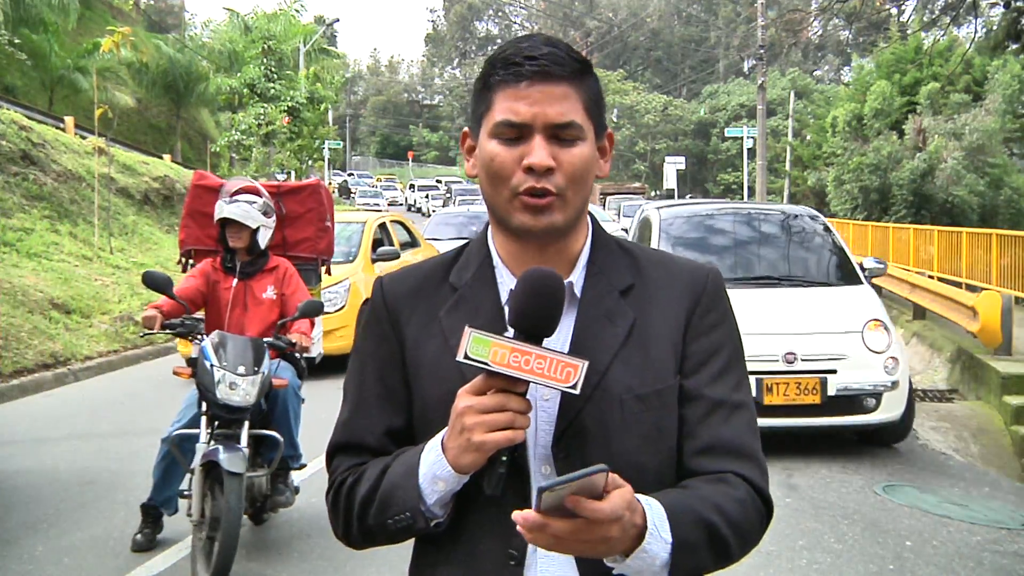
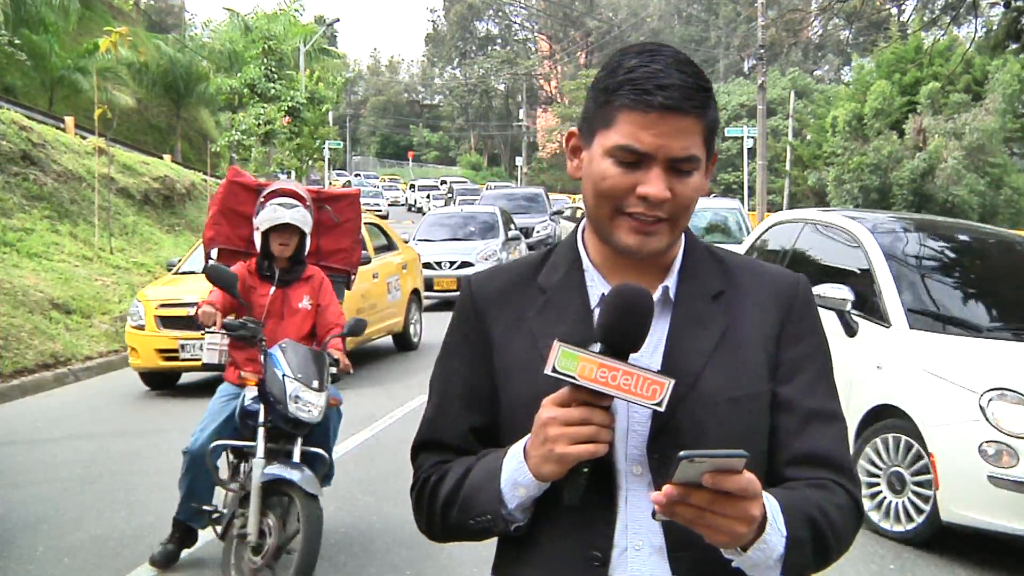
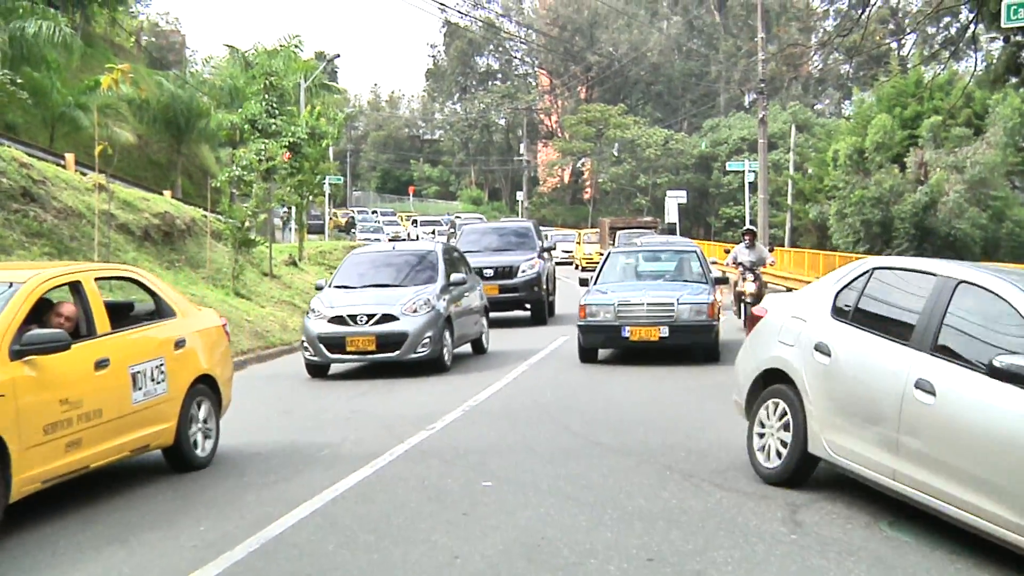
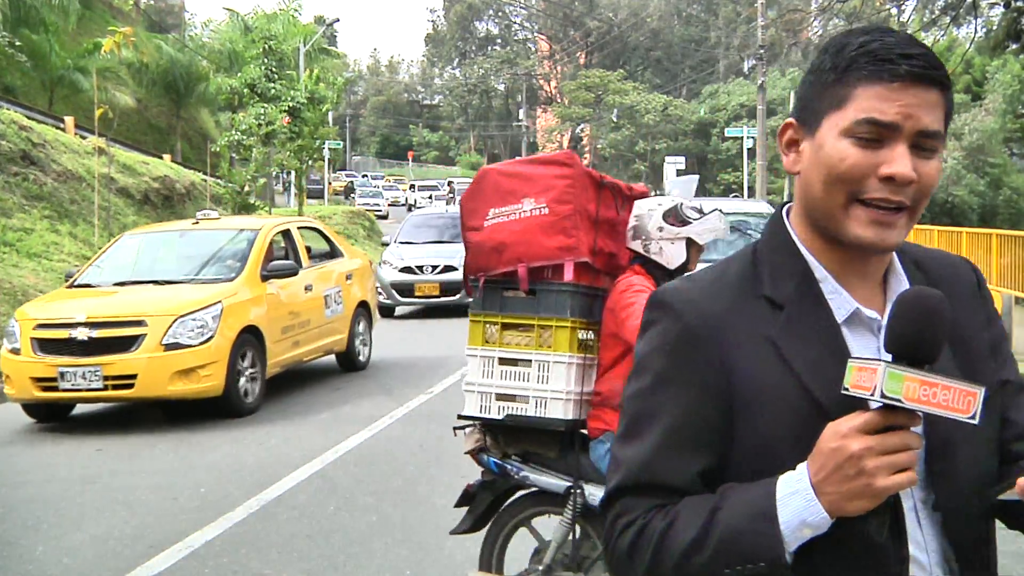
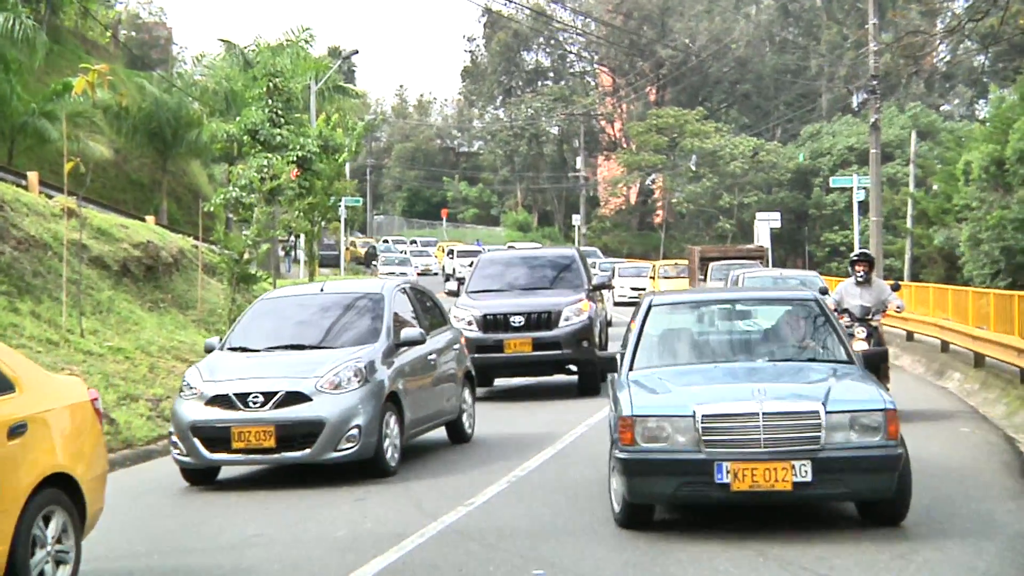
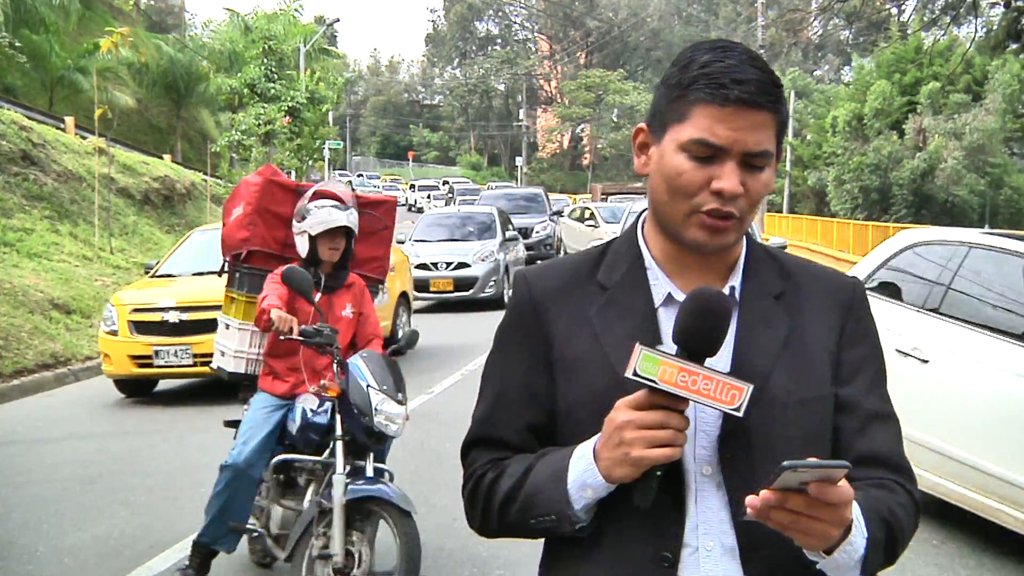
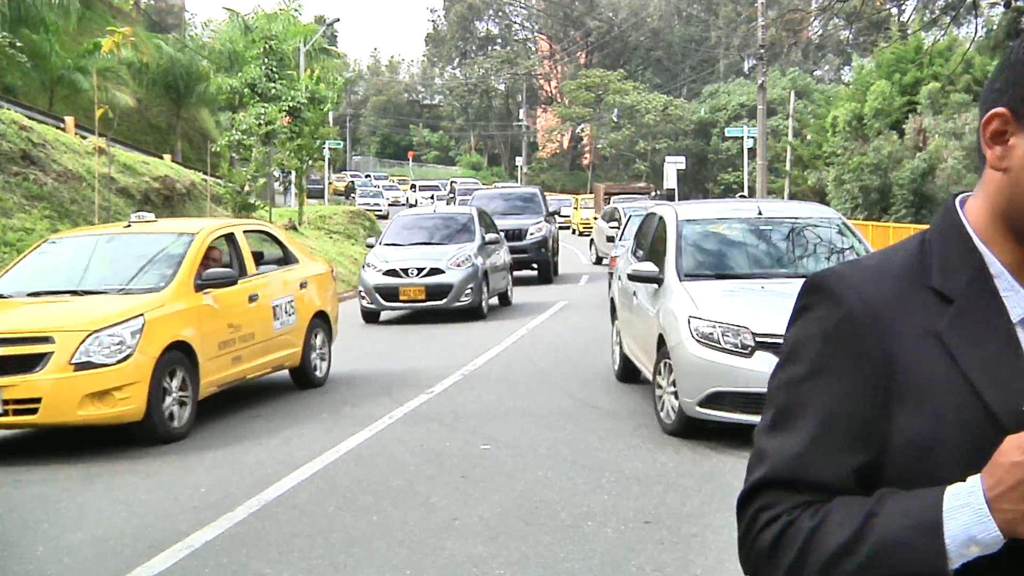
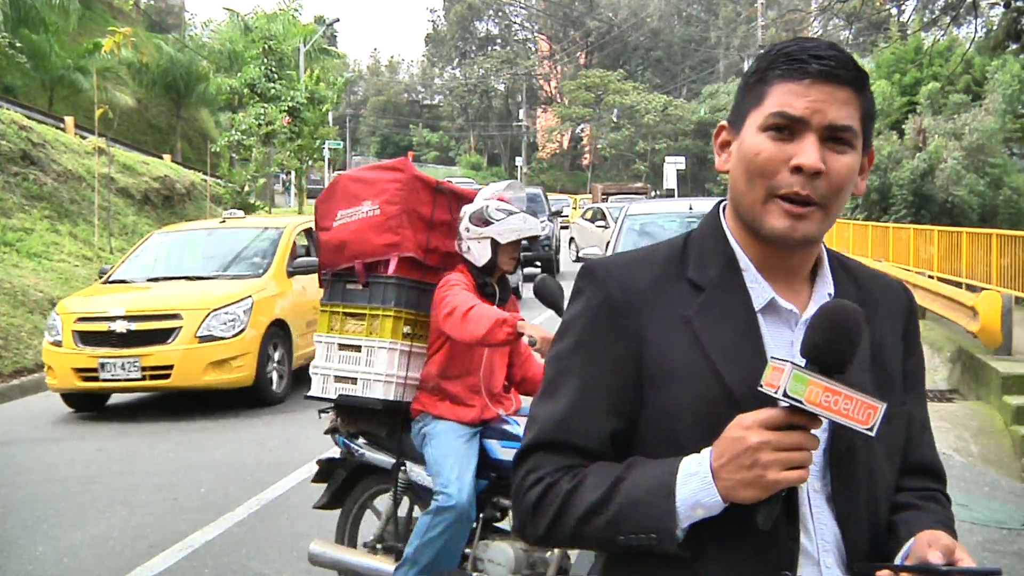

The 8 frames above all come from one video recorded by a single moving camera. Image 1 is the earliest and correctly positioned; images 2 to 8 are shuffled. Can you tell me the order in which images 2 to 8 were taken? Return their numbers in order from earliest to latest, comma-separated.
2, 6, 8, 4, 7, 3, 5
